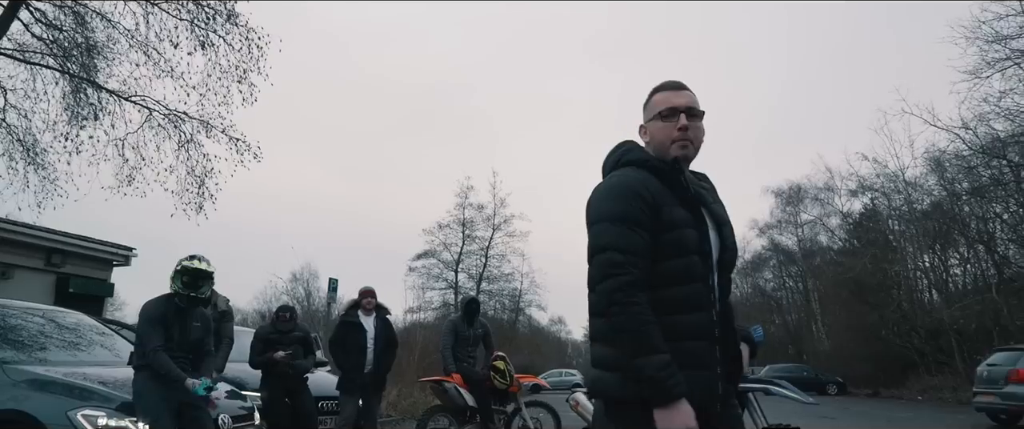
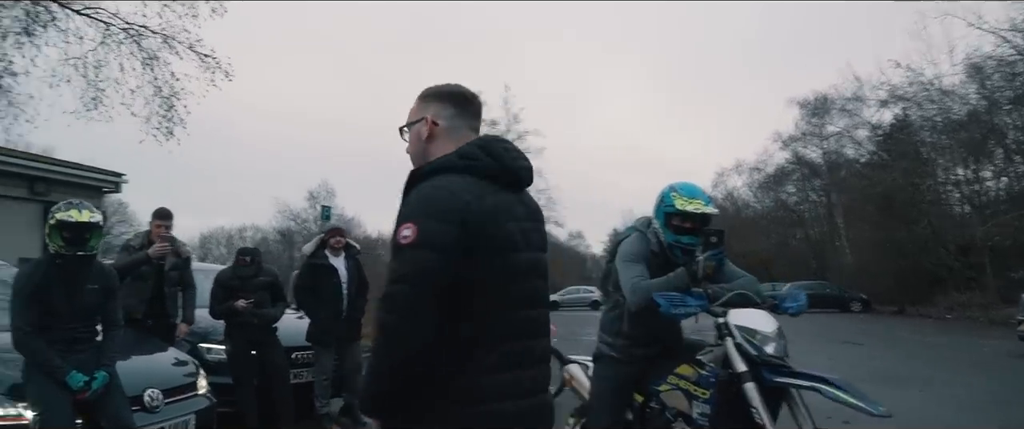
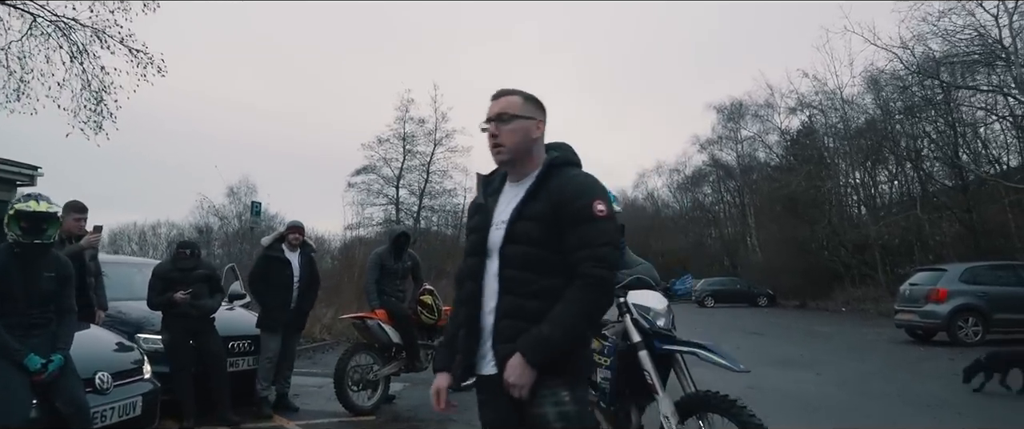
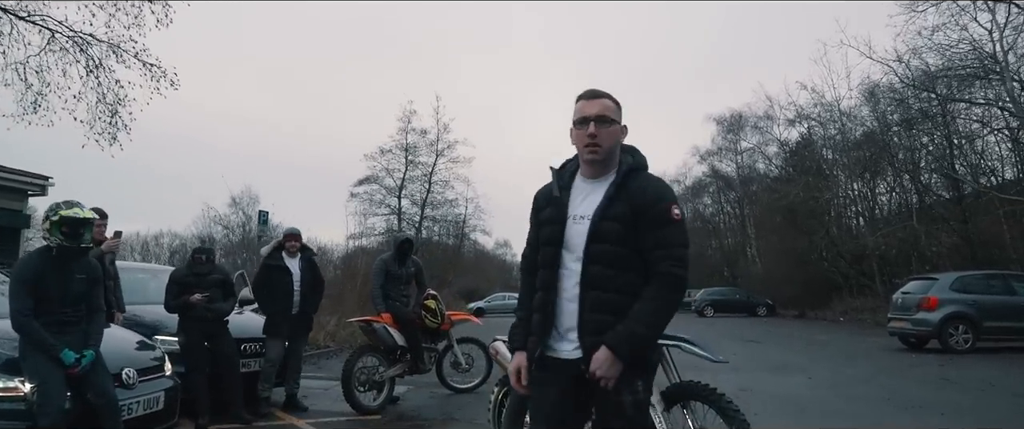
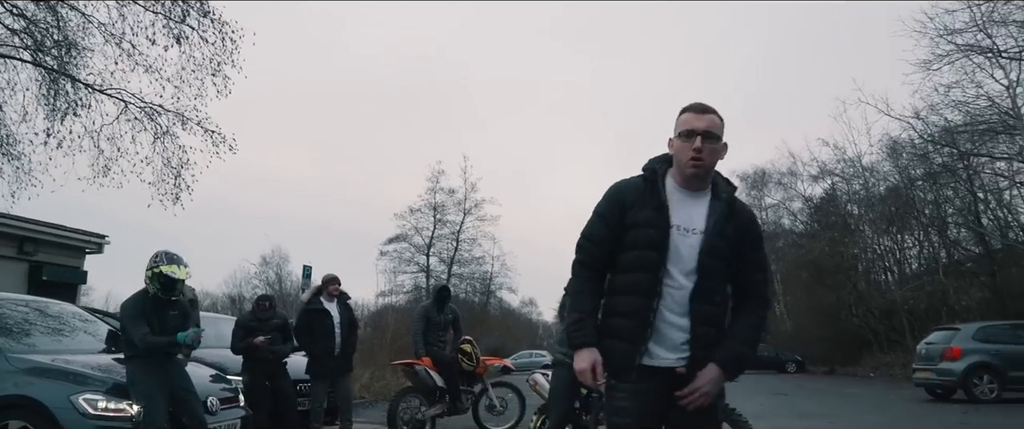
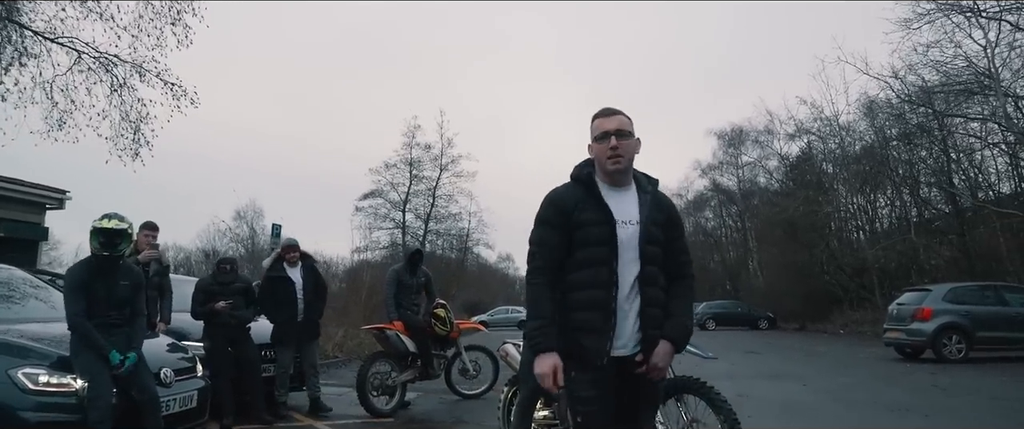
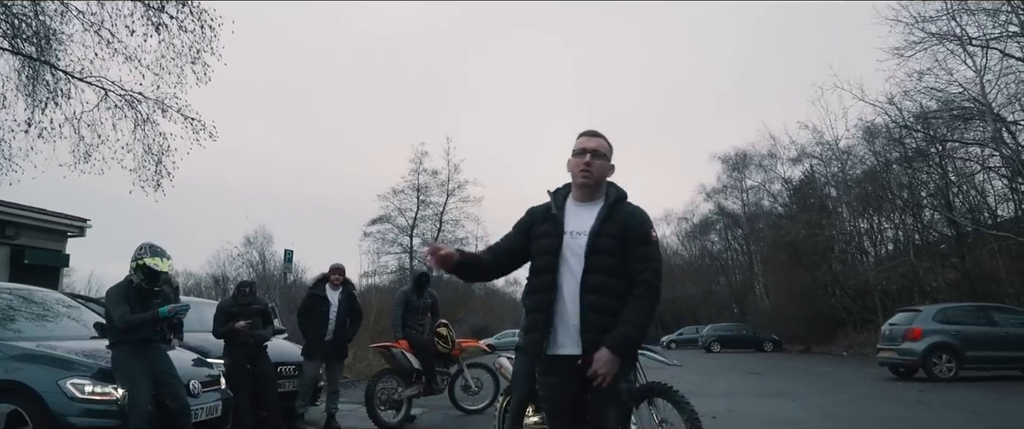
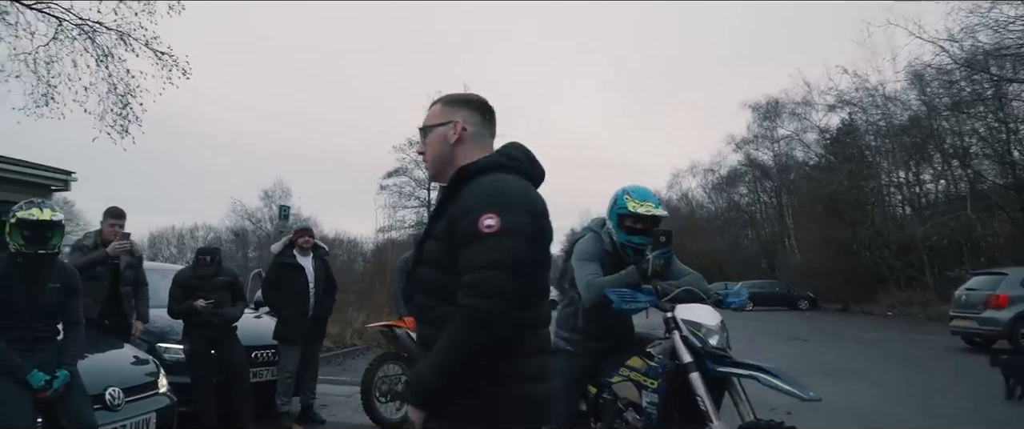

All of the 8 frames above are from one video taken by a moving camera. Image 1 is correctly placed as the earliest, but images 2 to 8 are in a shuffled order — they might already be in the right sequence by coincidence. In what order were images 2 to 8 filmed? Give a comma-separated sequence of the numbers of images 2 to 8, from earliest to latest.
5, 7, 6, 4, 3, 8, 2
